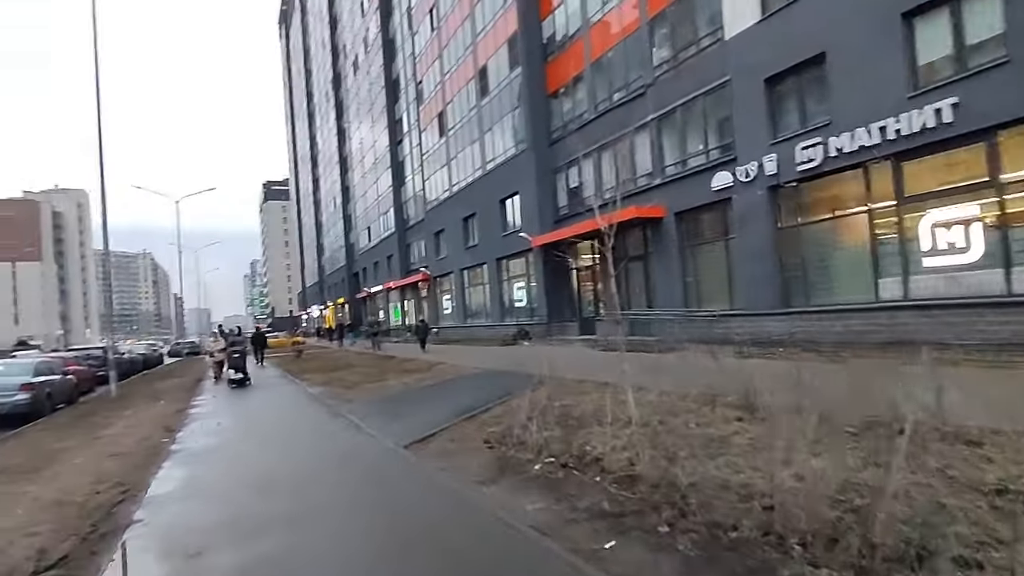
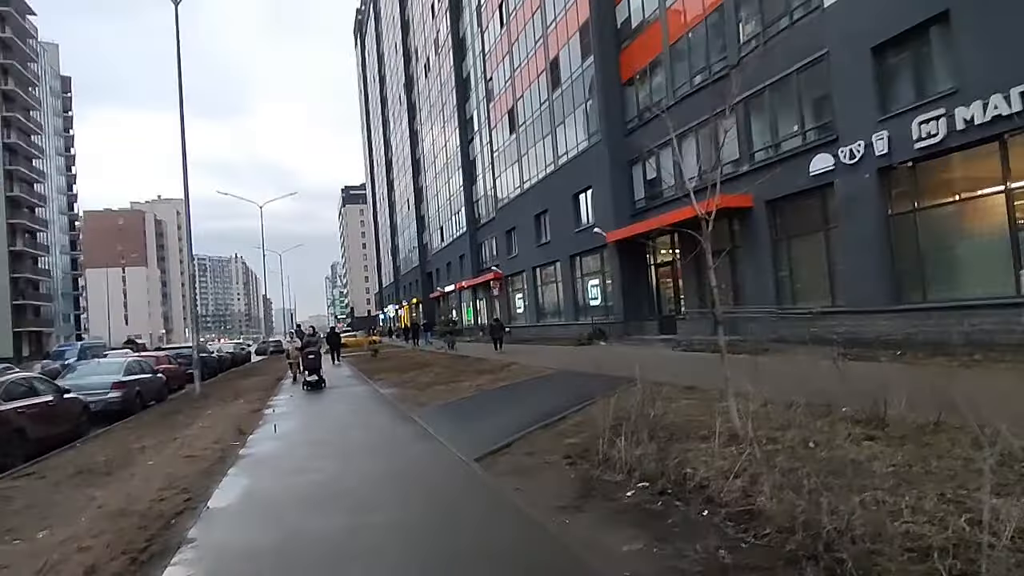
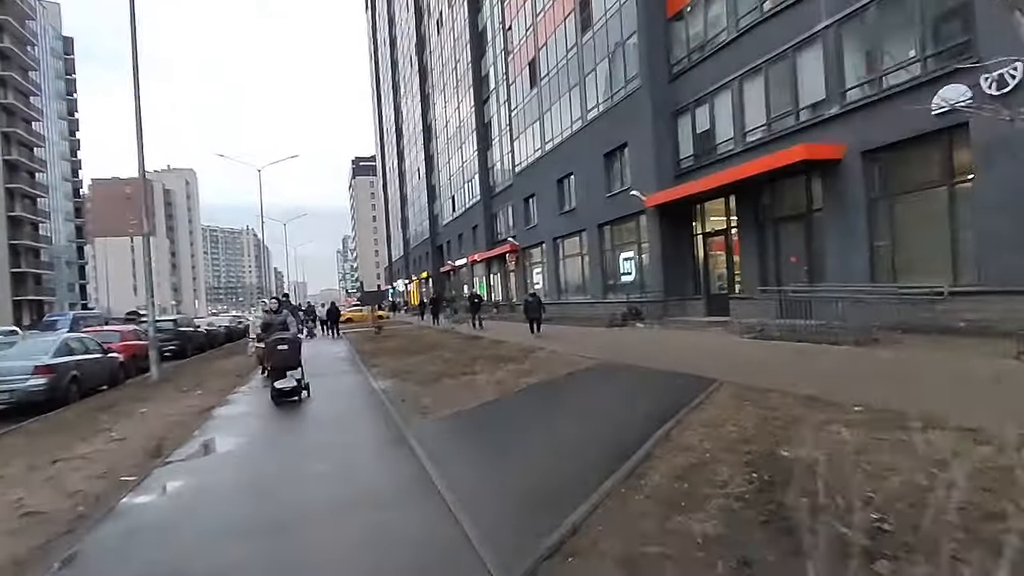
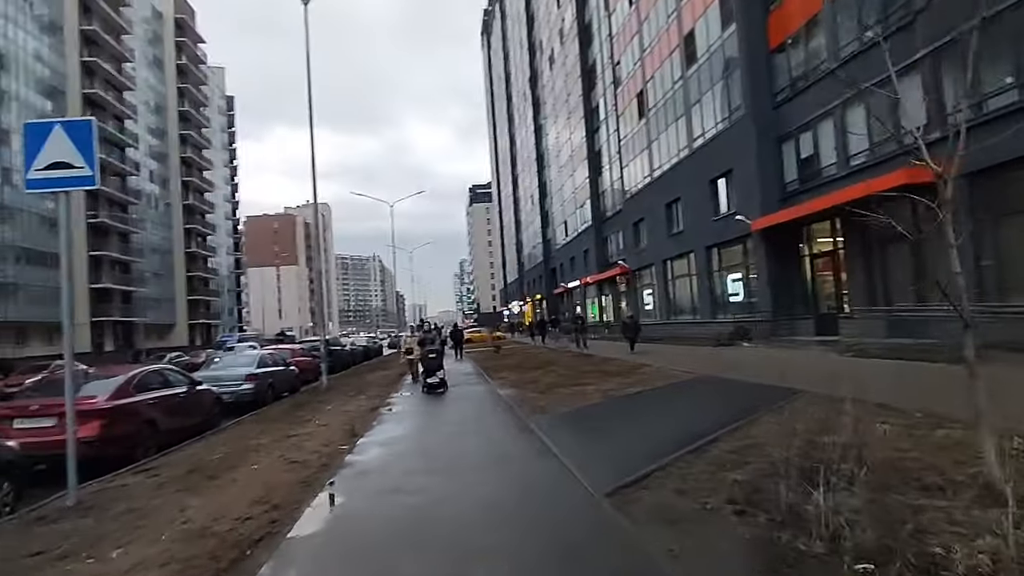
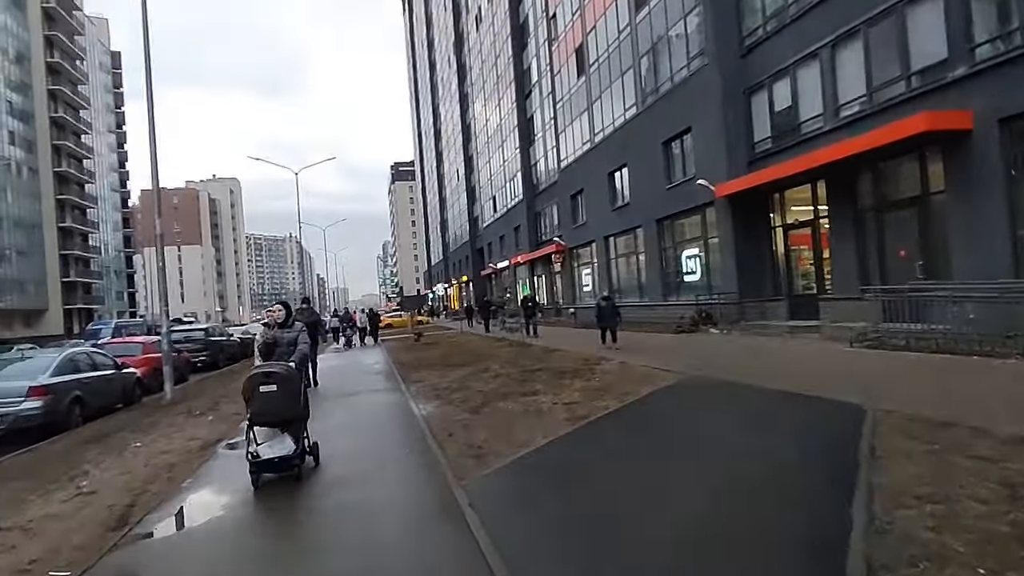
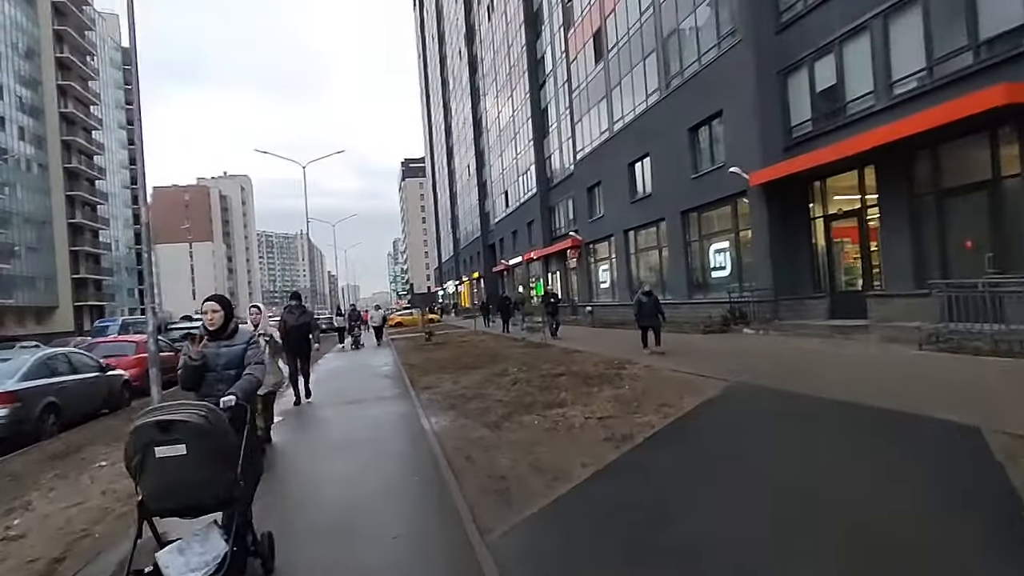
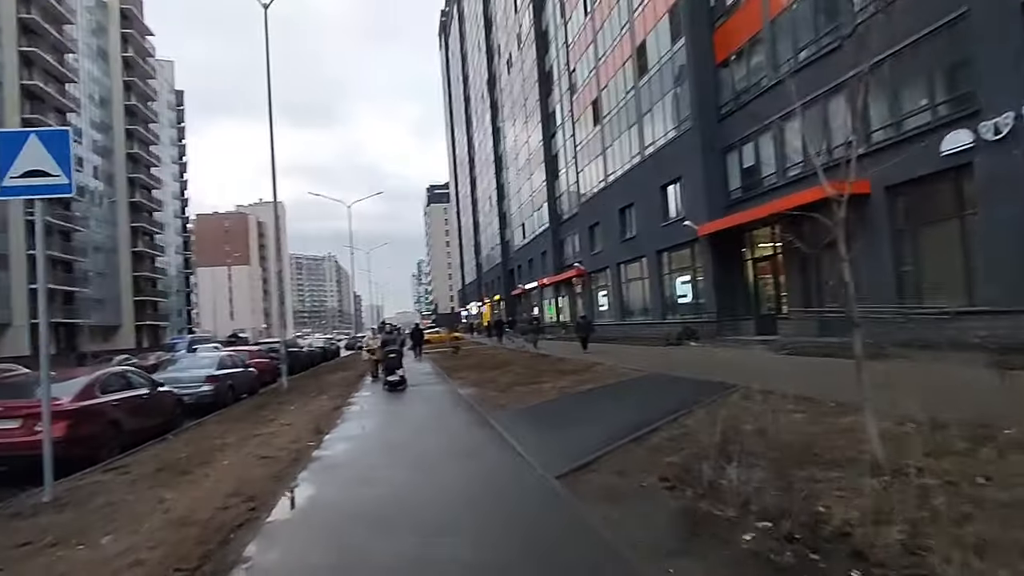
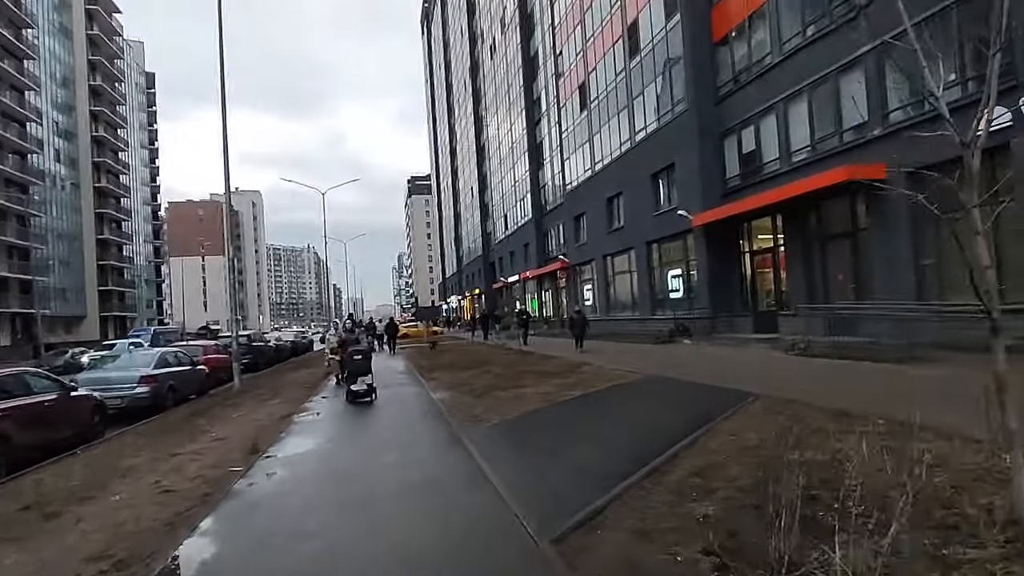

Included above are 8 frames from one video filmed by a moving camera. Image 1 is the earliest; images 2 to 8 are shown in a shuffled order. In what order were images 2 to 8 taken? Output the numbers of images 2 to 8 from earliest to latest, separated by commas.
2, 7, 4, 8, 3, 5, 6
